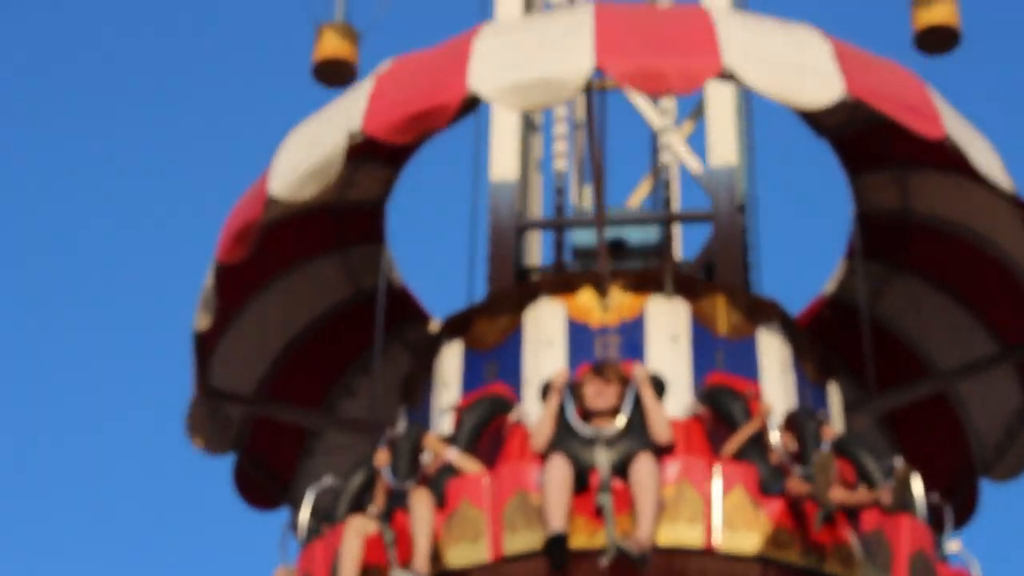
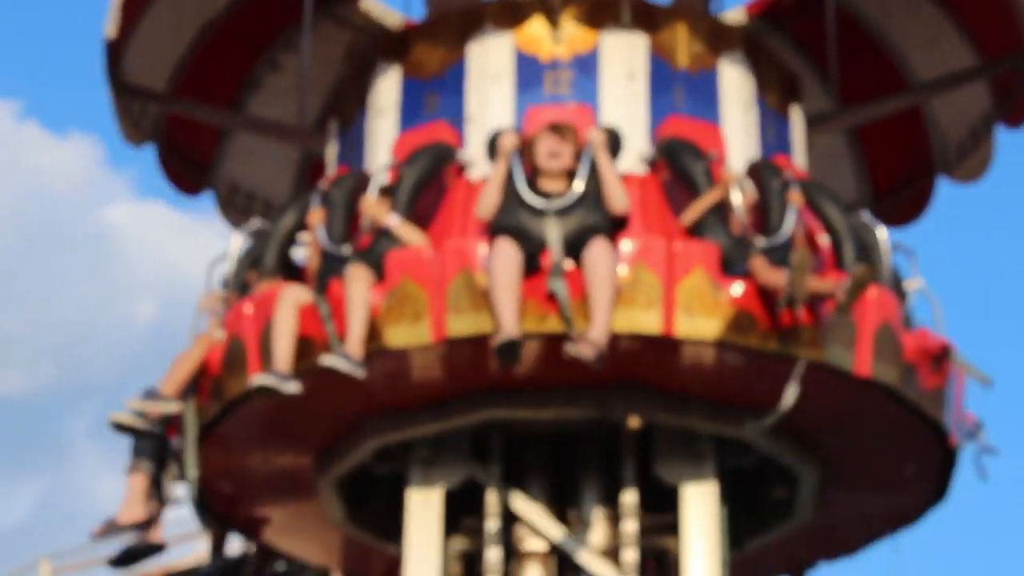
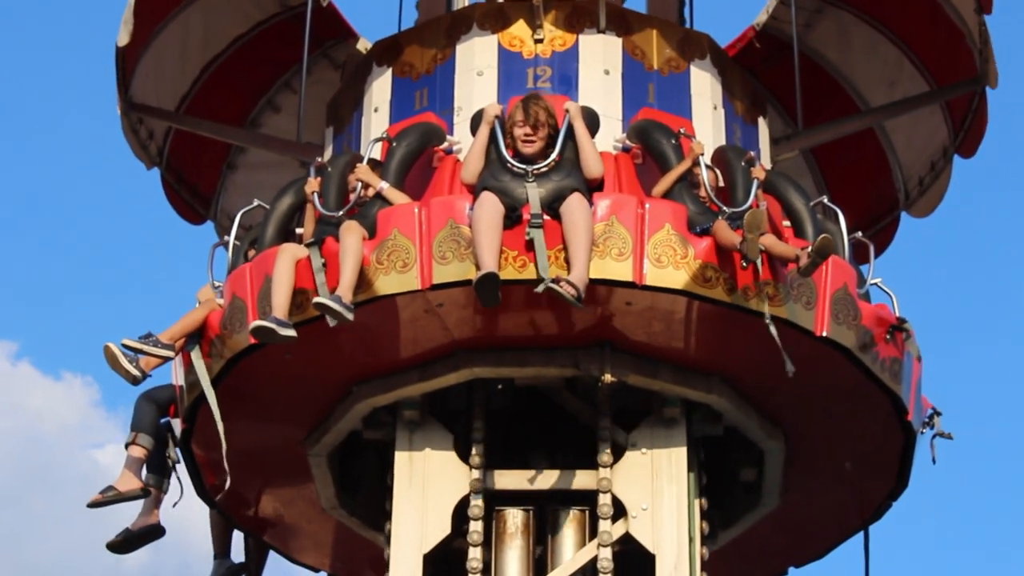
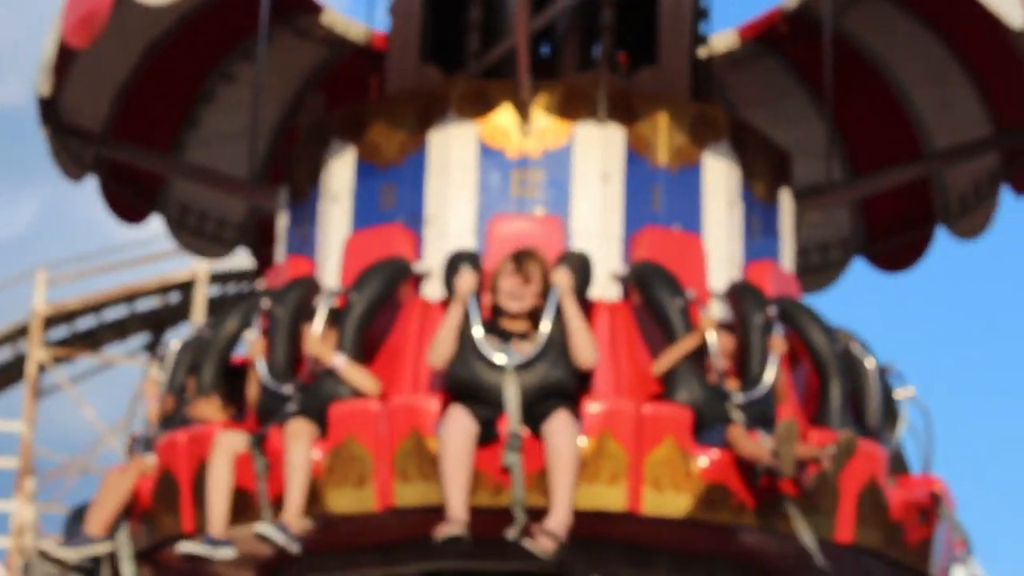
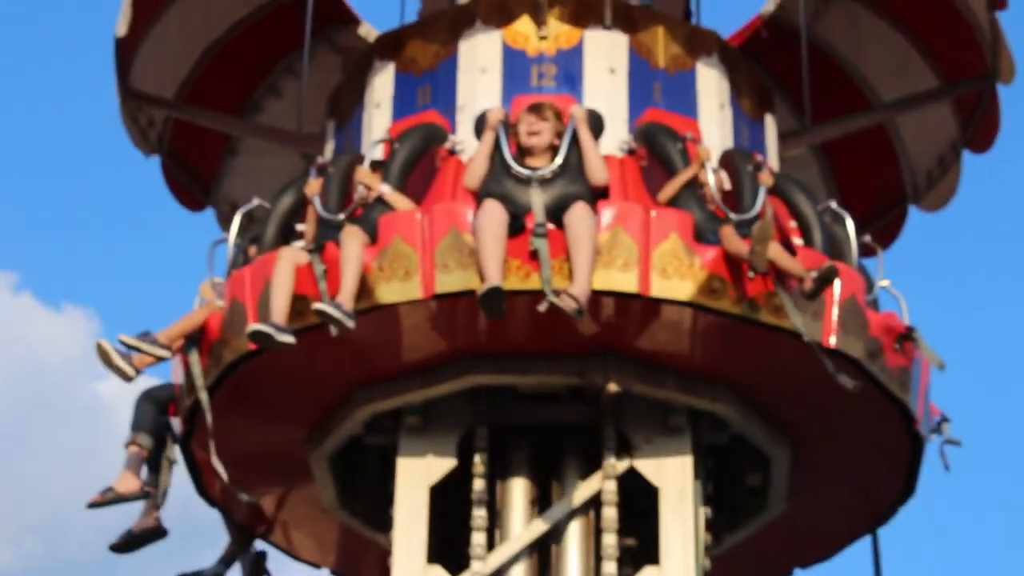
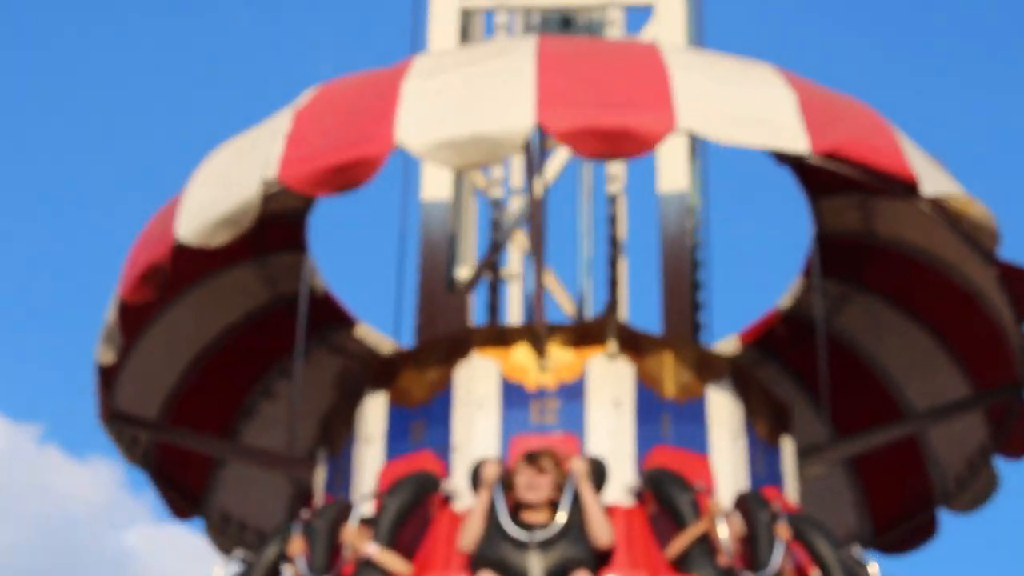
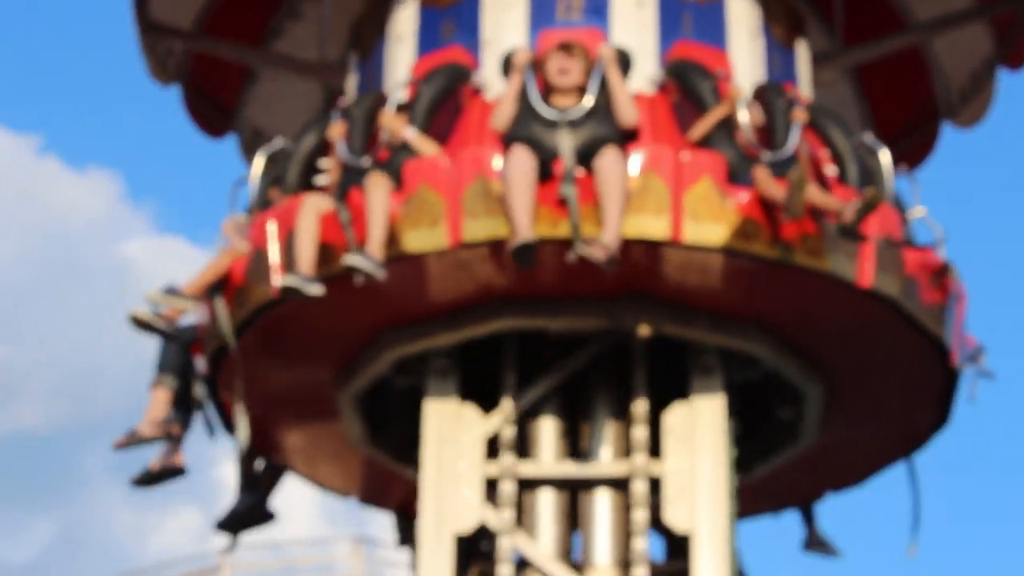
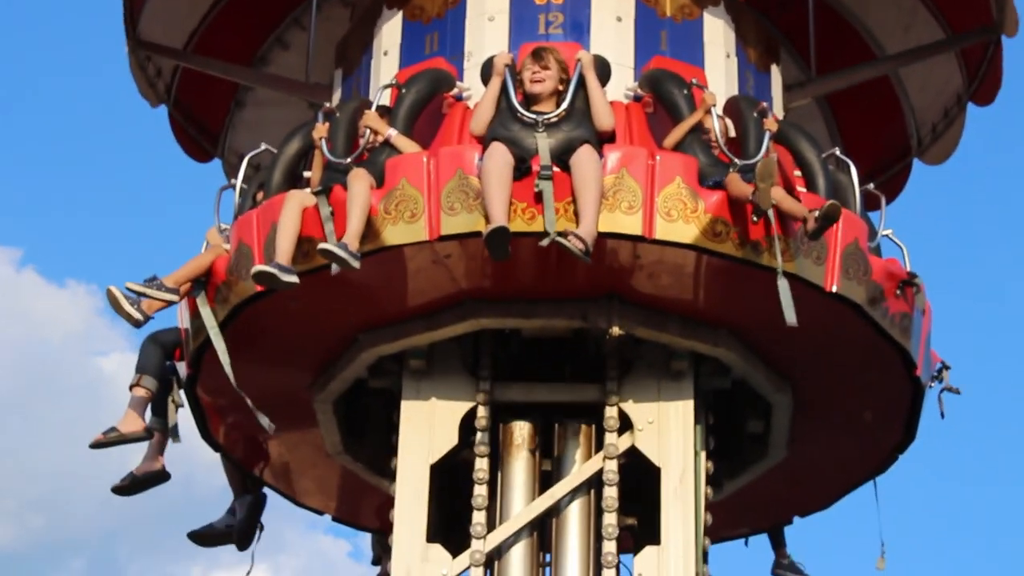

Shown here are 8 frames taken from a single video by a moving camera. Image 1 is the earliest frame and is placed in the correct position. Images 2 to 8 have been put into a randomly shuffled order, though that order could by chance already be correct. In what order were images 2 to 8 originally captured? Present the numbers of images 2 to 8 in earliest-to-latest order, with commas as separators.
6, 4, 2, 7, 5, 8, 3
